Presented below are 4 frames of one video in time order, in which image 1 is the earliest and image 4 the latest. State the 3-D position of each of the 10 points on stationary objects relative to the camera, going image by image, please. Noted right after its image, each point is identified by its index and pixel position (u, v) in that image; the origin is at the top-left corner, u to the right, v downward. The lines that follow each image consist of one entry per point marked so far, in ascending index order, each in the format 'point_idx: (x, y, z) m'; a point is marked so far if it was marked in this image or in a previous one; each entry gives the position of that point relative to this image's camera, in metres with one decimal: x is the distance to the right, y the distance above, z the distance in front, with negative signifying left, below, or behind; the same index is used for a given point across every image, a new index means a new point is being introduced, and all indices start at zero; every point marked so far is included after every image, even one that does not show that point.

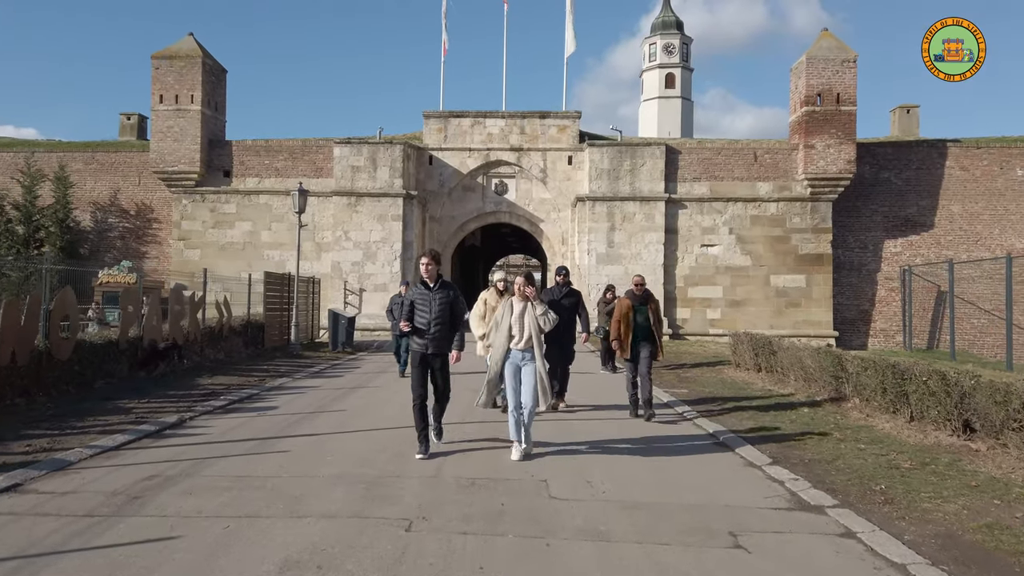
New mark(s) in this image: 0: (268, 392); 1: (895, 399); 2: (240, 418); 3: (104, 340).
0: (-3.7, -1.6, +11.2) m
1: (+4.8, -1.4, +9.2) m
2: (-3.4, -1.6, +9.1) m
3: (-6.5, -0.8, +11.7) m
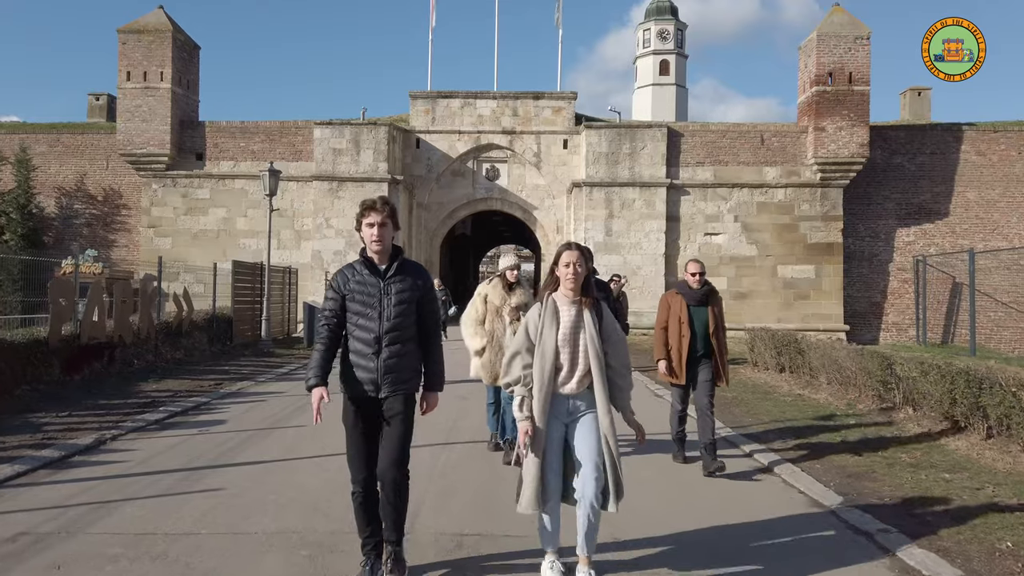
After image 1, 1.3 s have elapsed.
0: (-3.8, -1.5, +9.6) m
1: (+4.8, -1.3, +7.7) m
2: (-3.4, -1.5, +7.4) m
3: (-6.6, -0.7, +10.0) m
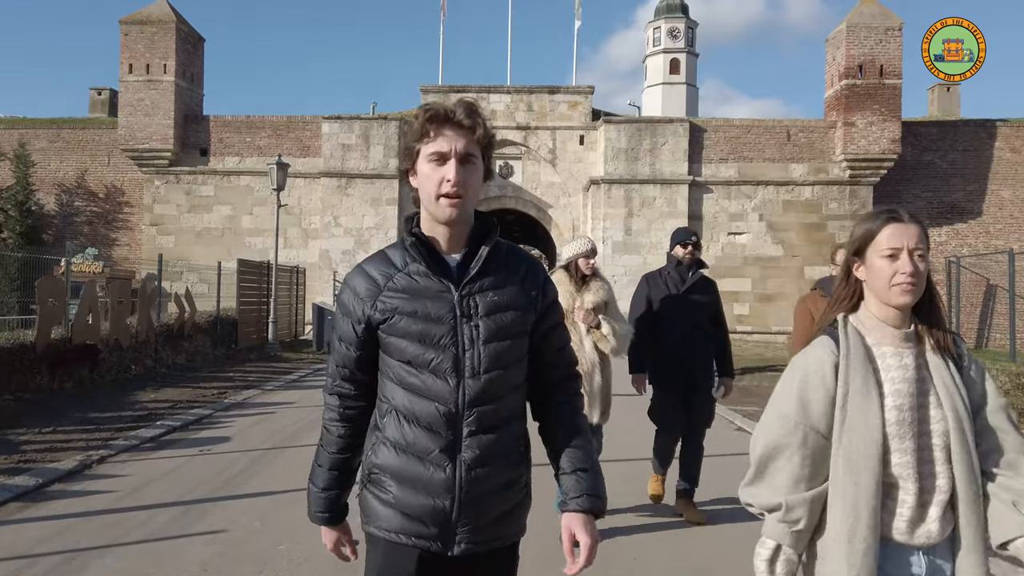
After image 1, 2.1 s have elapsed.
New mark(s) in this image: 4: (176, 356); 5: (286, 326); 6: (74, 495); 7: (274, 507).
0: (-3.4, -1.5, +8.6) m
1: (+5.2, -1.3, +6.7) m
2: (-3.0, -1.5, +6.5) m
3: (-6.2, -0.7, +9.0) m
4: (-6.0, -1.2, +13.0) m
5: (-5.9, -1.0, +19.2) m
6: (-3.2, -1.5, +5.3) m
7: (-1.7, -1.5, +5.1) m
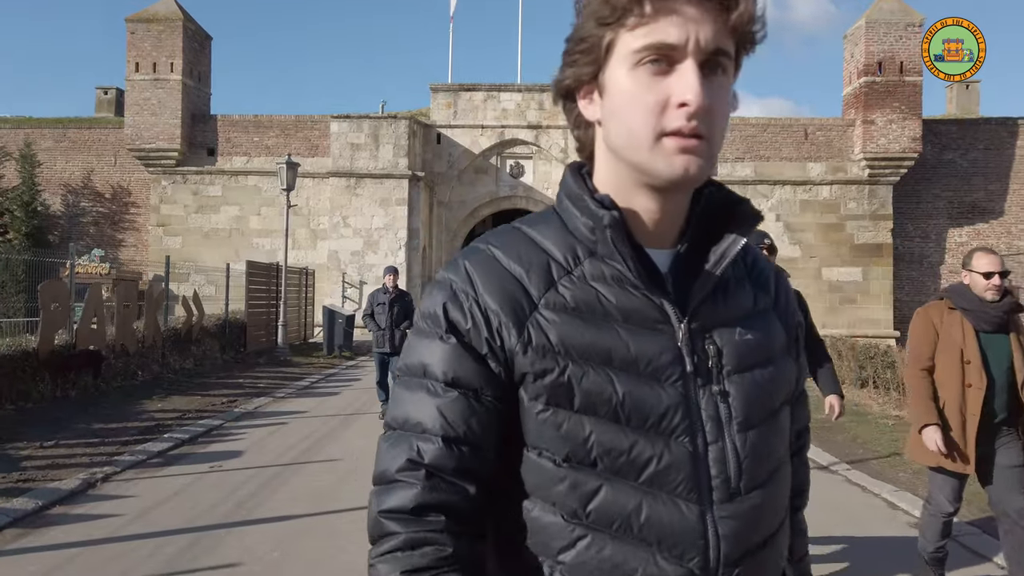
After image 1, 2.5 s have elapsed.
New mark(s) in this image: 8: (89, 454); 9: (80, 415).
0: (-3.1, -1.5, +8.2) m
1: (+5.5, -1.4, +6.2) m
2: (-2.7, -1.6, +6.1) m
3: (-5.9, -0.7, +8.7) m
4: (-5.7, -1.3, +12.6) m
5: (-5.6, -1.0, +18.8) m
6: (-2.9, -1.6, +4.9) m
7: (-1.4, -1.6, +4.7) m
8: (-3.8, -1.5, +6.5) m
9: (-4.8, -1.4, +8.2) m
